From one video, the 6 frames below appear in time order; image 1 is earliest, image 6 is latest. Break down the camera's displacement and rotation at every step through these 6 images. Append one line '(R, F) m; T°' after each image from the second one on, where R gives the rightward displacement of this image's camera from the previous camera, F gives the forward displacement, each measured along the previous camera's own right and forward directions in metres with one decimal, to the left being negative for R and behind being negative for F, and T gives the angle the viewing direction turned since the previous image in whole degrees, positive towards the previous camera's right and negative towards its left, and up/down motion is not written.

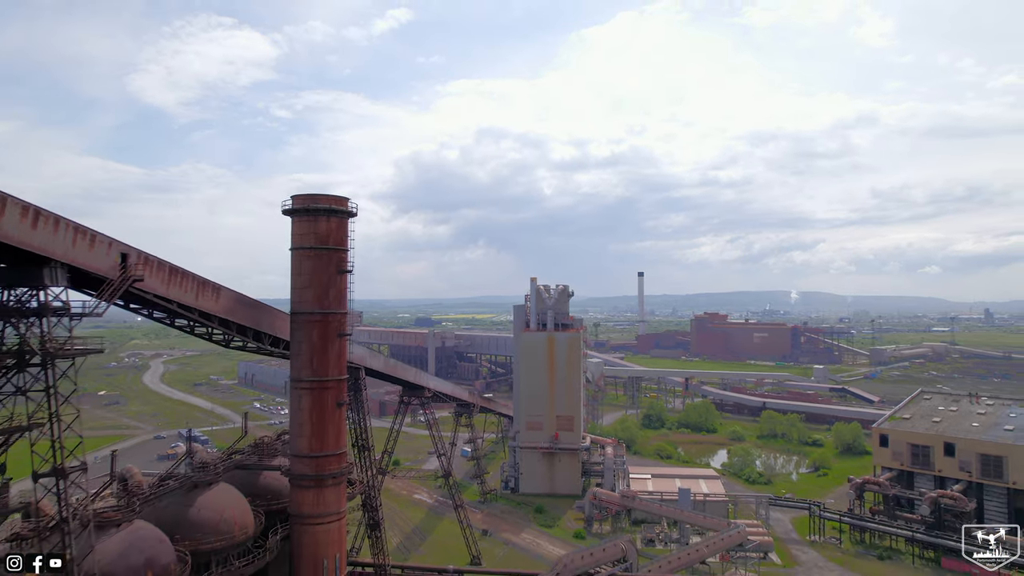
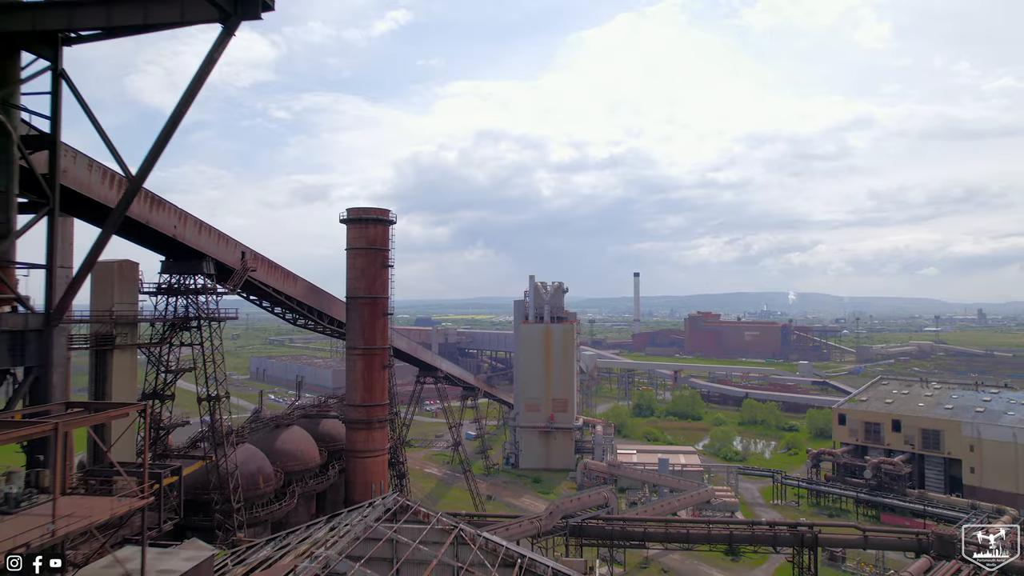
(-0.1, -4.6) m; 0°
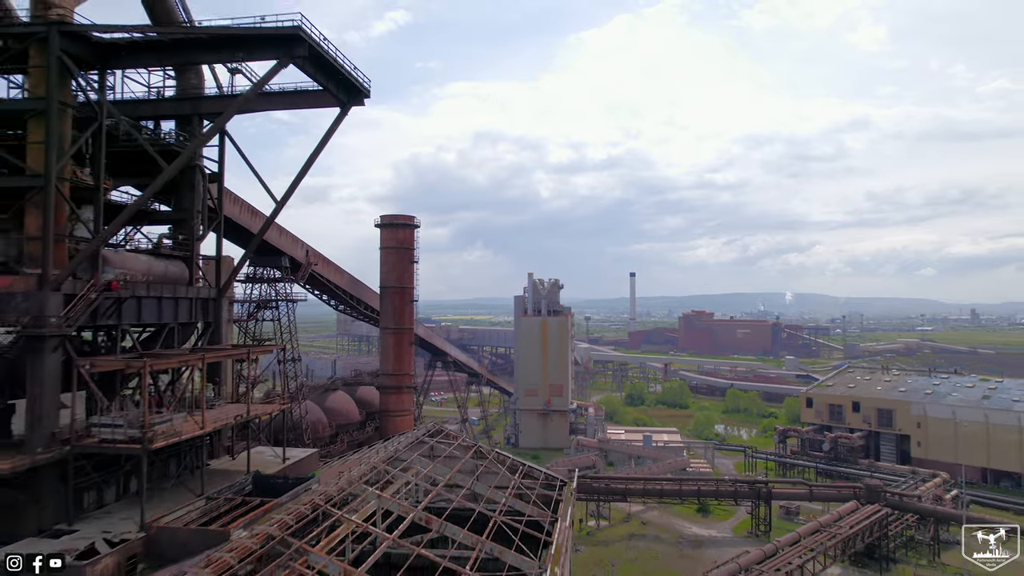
(-0.1, -4.5) m; 0°
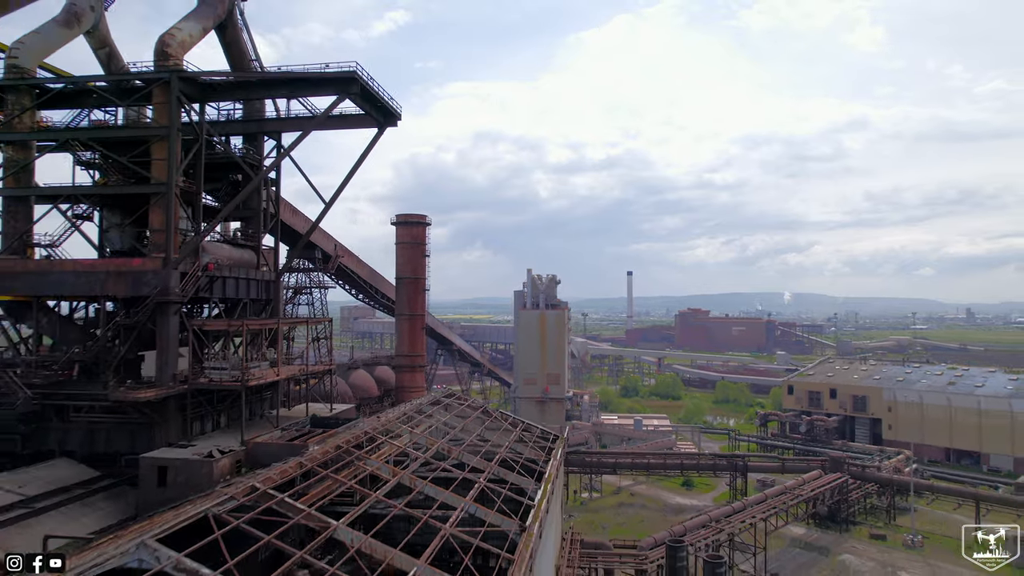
(-0.1, -3.0) m; 0°
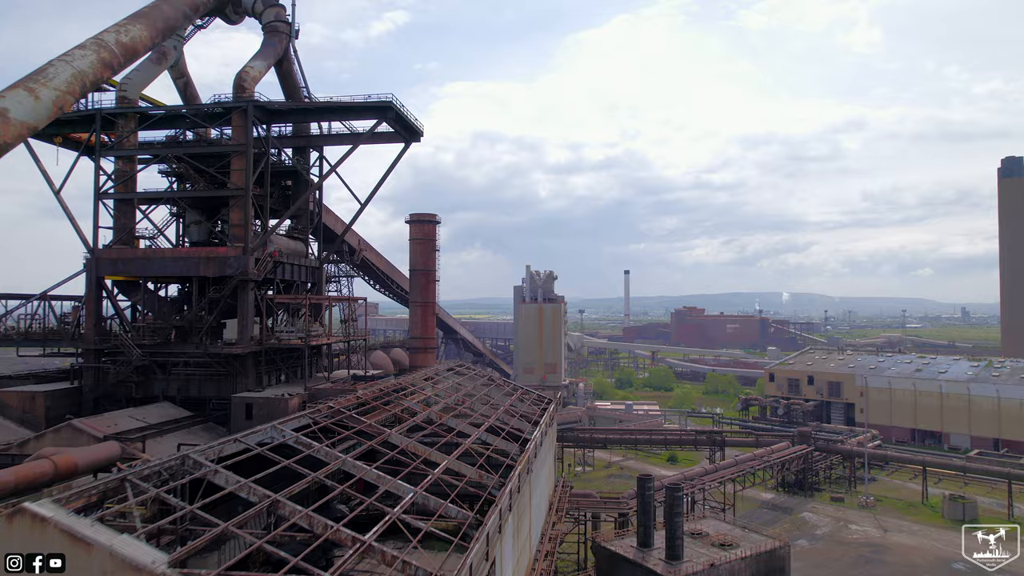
(0.0, -3.4) m; 0°
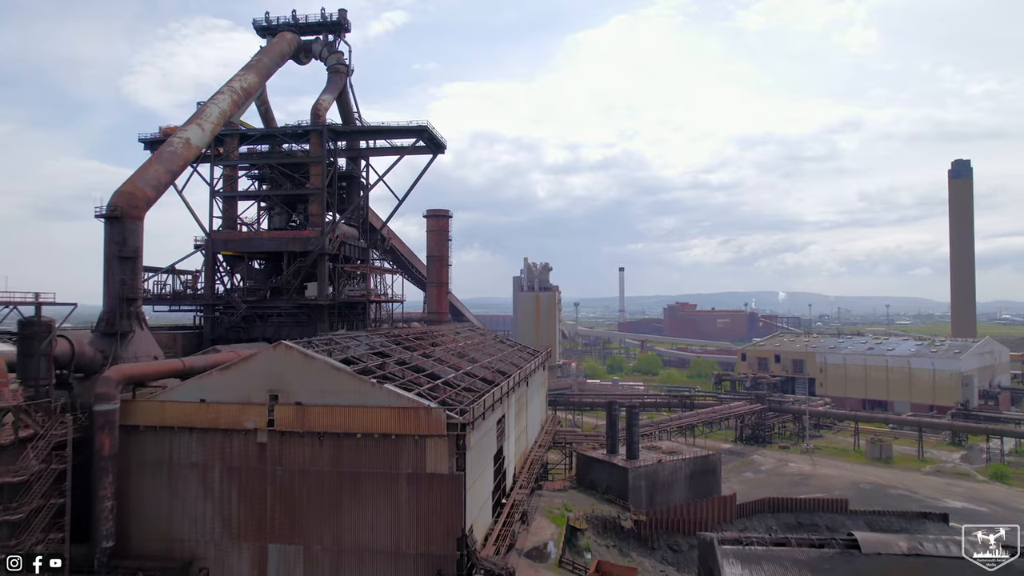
(-0.1, -5.9) m; 0°
